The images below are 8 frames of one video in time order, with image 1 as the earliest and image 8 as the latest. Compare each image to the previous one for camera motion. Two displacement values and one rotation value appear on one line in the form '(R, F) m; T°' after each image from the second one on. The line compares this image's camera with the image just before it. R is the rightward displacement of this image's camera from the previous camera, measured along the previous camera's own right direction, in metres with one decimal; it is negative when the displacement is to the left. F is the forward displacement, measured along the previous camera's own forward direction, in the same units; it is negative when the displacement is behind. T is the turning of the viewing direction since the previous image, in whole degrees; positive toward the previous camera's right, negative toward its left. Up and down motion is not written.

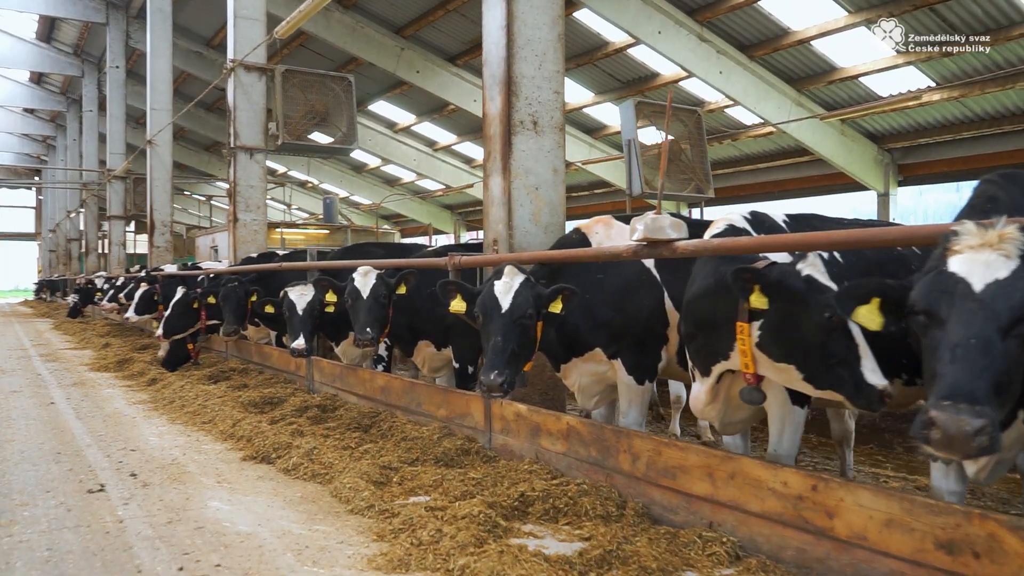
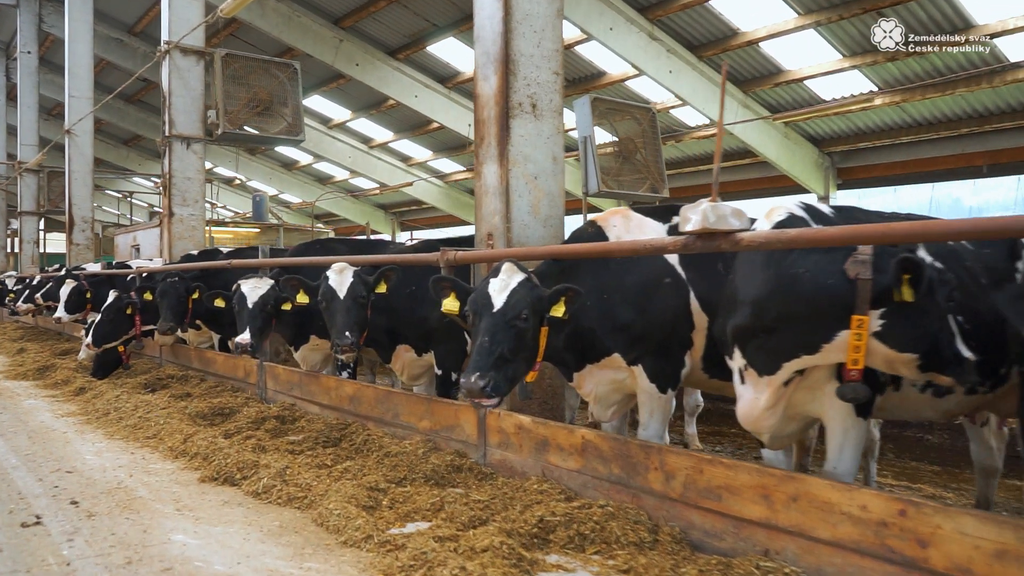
(-0.4, +0.4) m; +5°
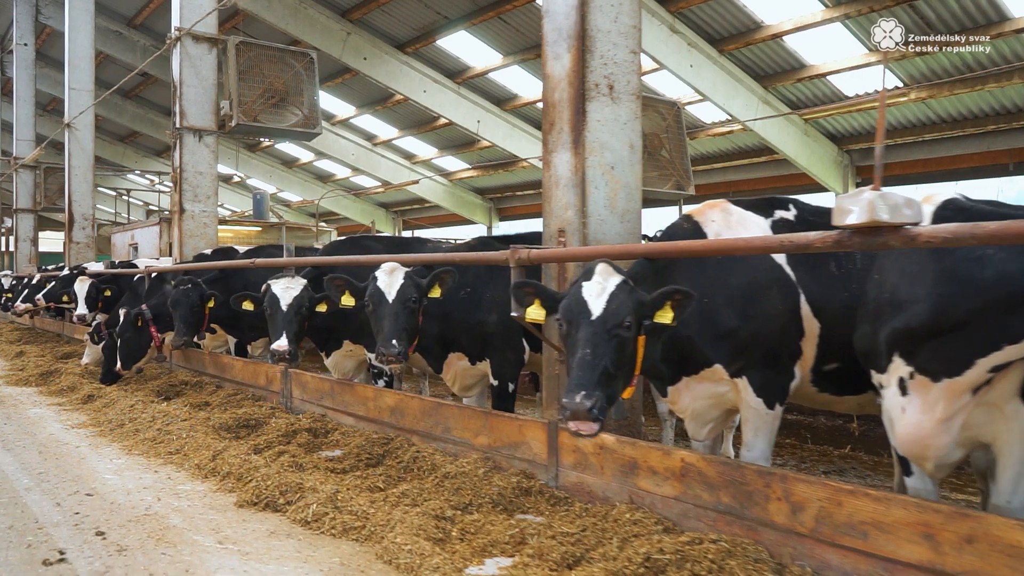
(-0.4, +0.4) m; 0°
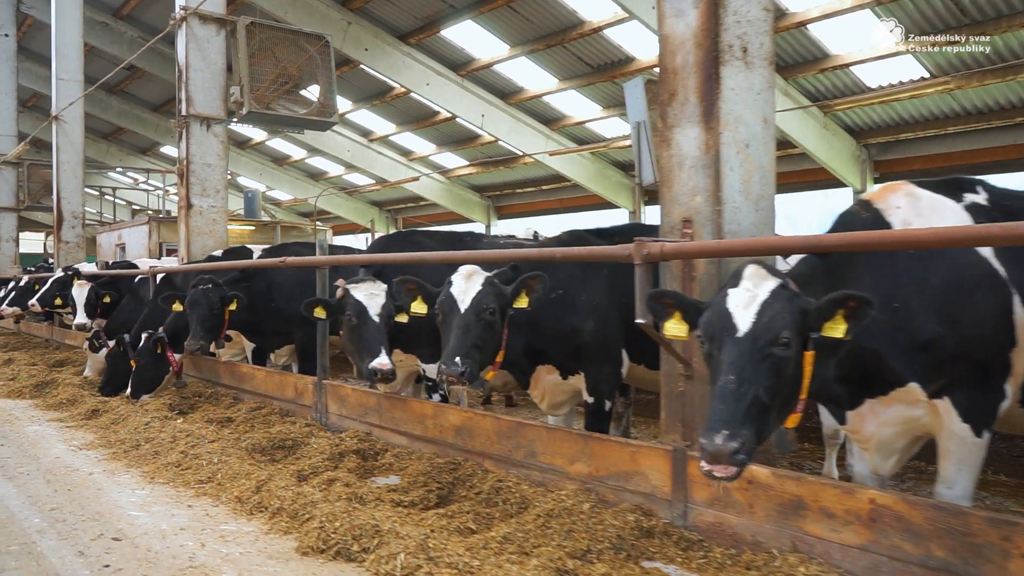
(-0.5, +0.6) m; +1°
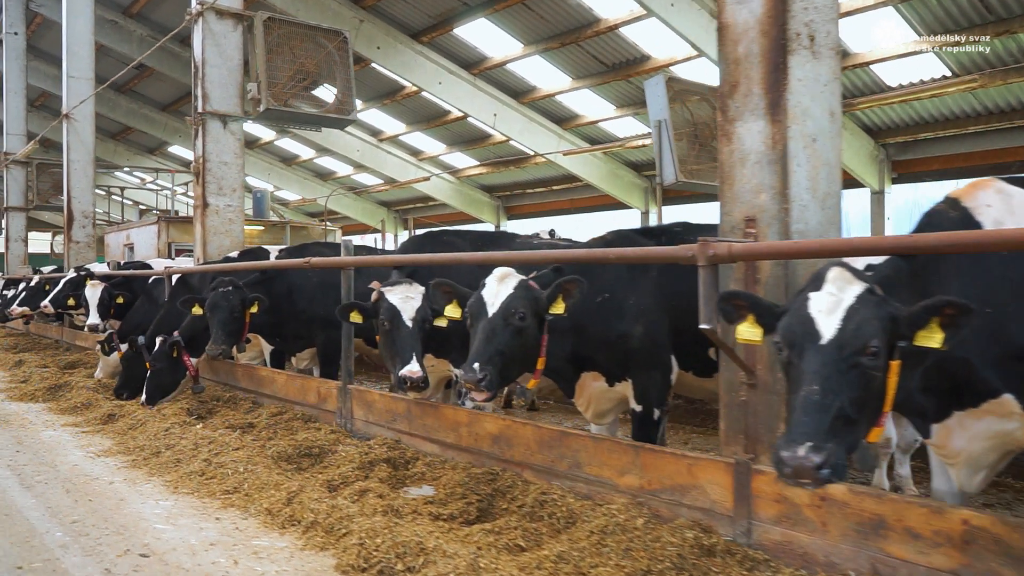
(-0.2, +0.2) m; 0°
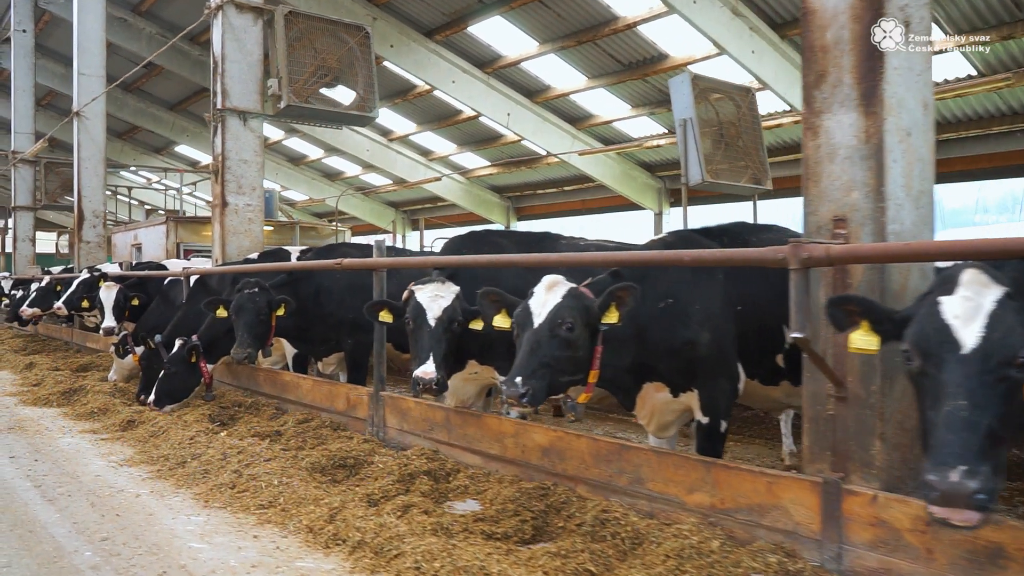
(-0.2, +0.2) m; 0°
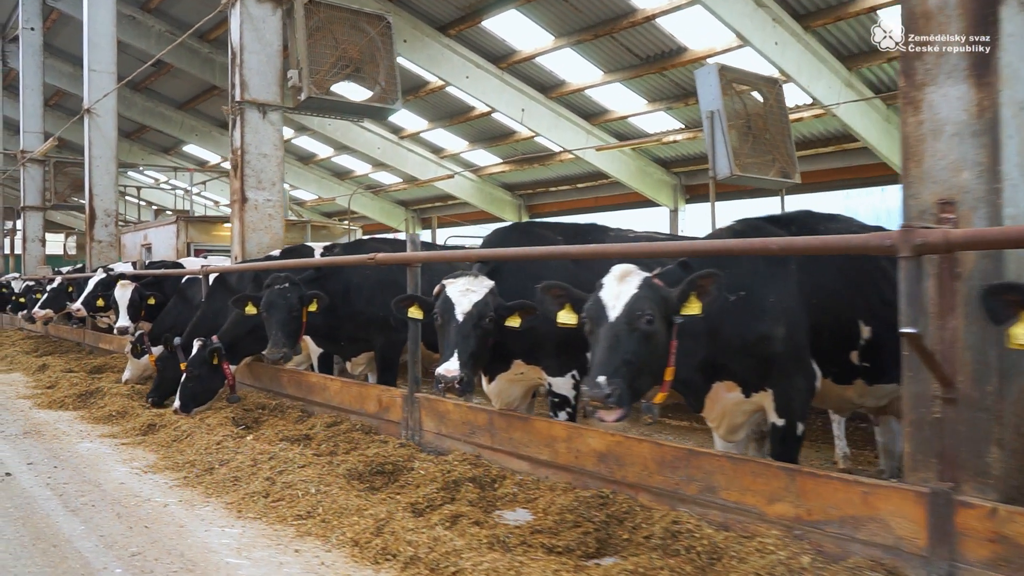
(-0.2, +0.2) m; 0°
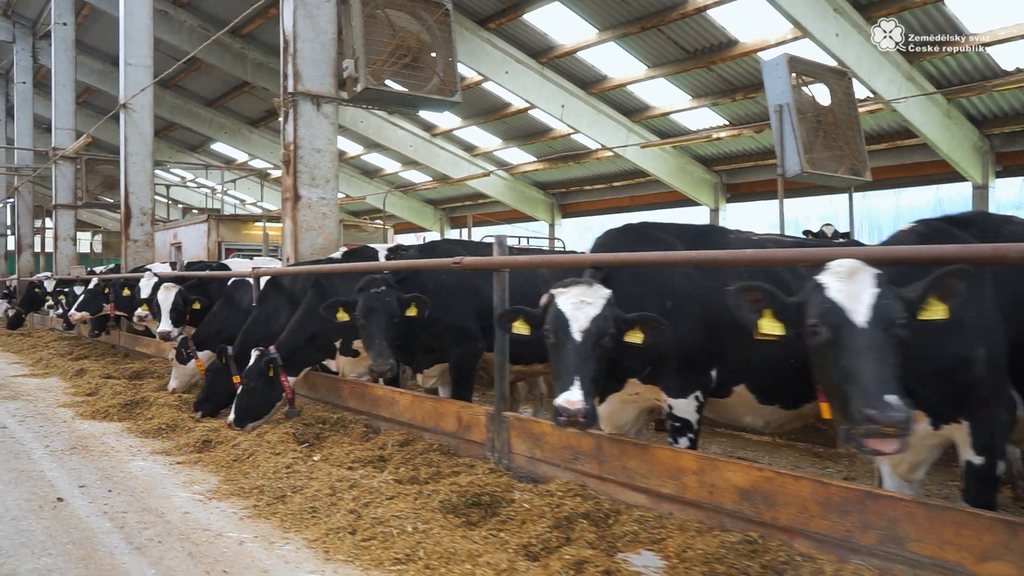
(-0.4, +0.5) m; -1°
